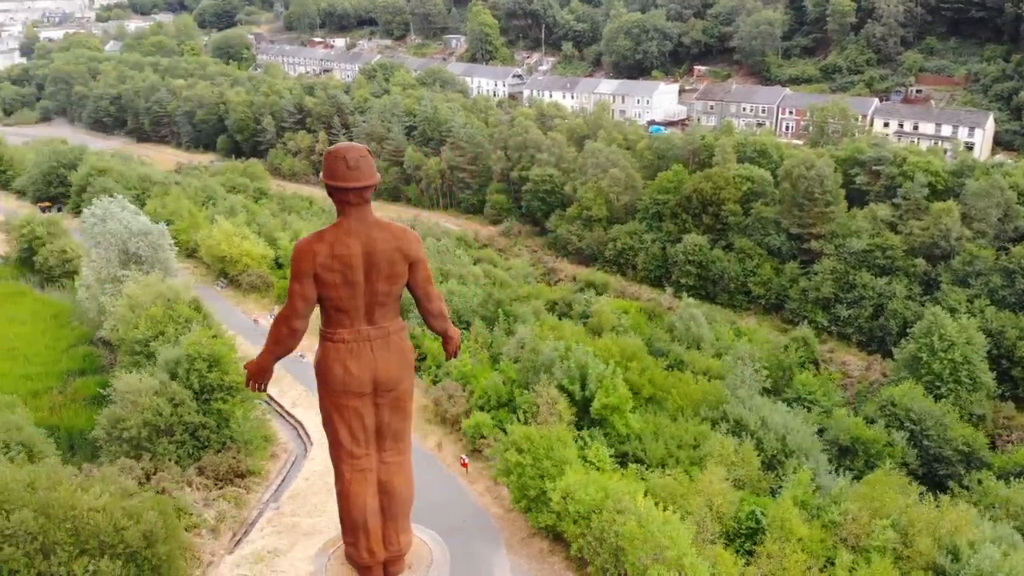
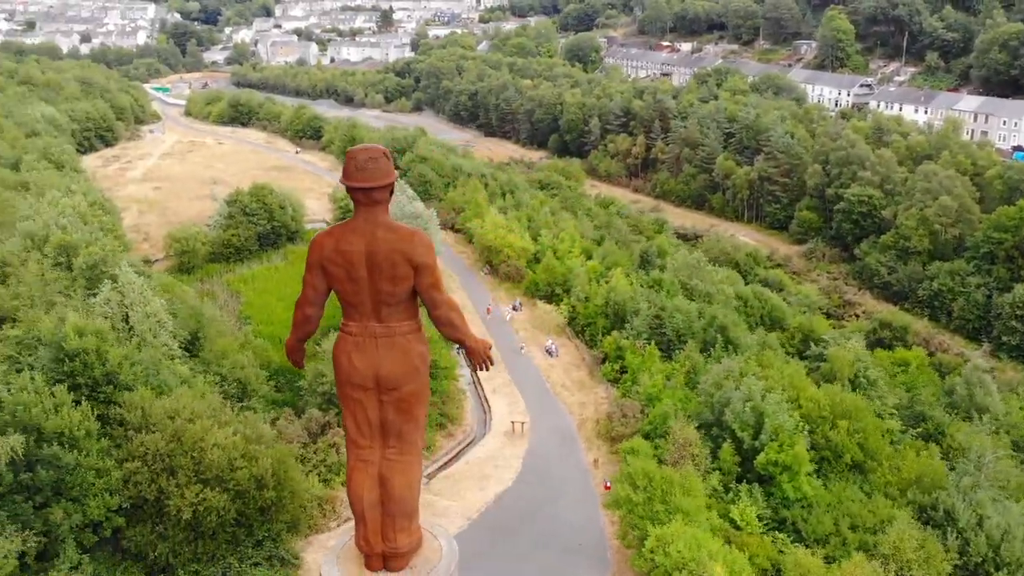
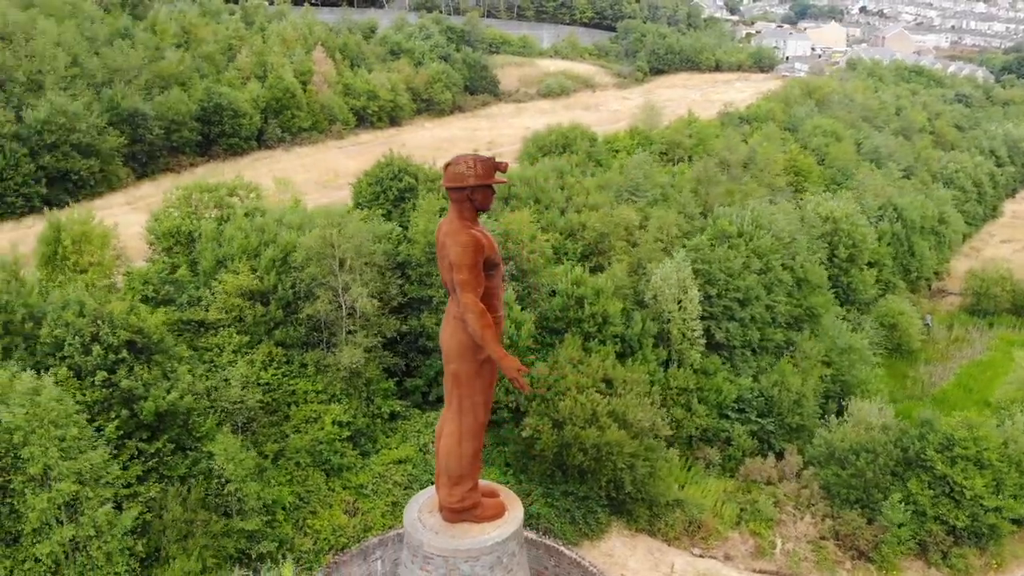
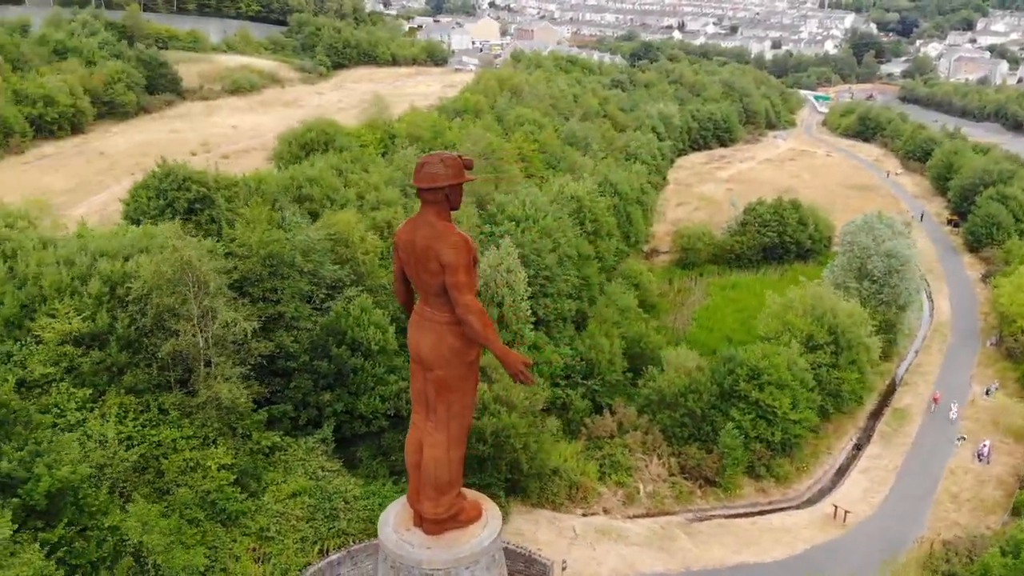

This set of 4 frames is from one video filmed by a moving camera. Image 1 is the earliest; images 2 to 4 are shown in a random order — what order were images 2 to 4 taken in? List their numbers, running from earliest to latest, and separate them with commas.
2, 4, 3
